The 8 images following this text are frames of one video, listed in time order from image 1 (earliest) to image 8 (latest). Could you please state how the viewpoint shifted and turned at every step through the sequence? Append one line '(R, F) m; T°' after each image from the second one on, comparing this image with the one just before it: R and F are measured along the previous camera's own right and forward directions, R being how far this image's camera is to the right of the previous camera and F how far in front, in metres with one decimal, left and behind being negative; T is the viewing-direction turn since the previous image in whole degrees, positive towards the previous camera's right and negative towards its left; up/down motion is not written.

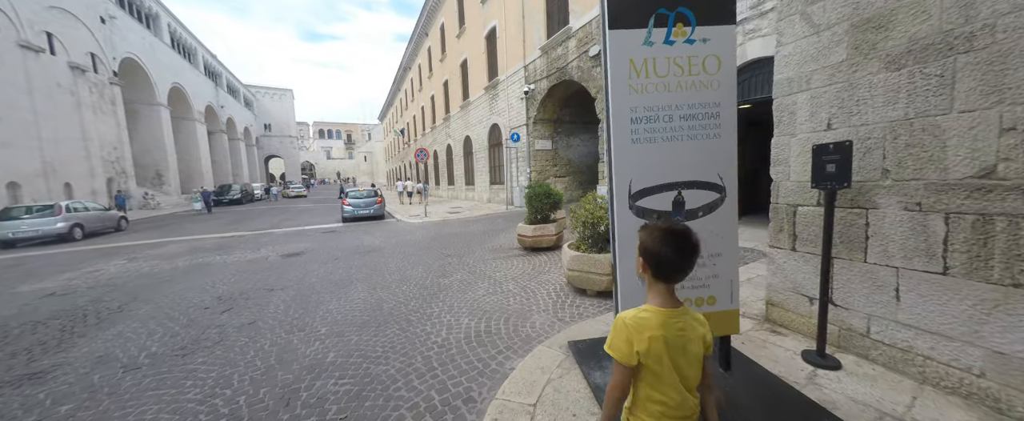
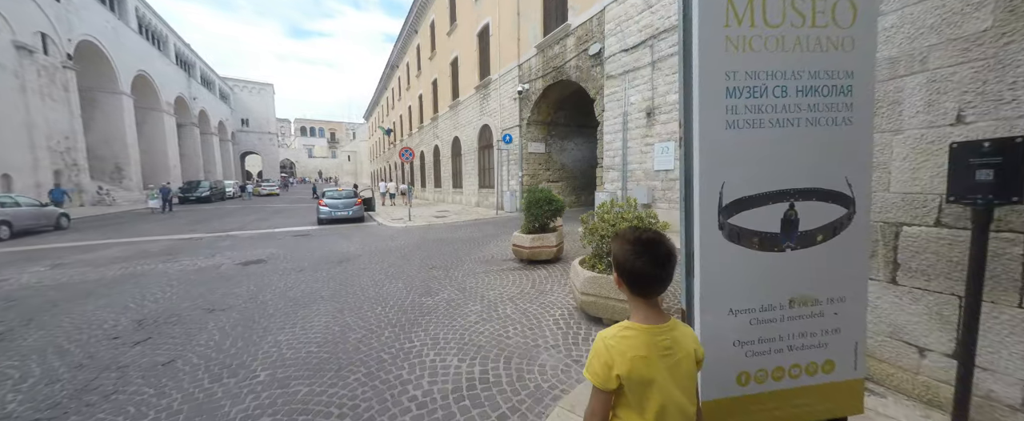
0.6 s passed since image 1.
(-0.2, +0.7) m; +2°
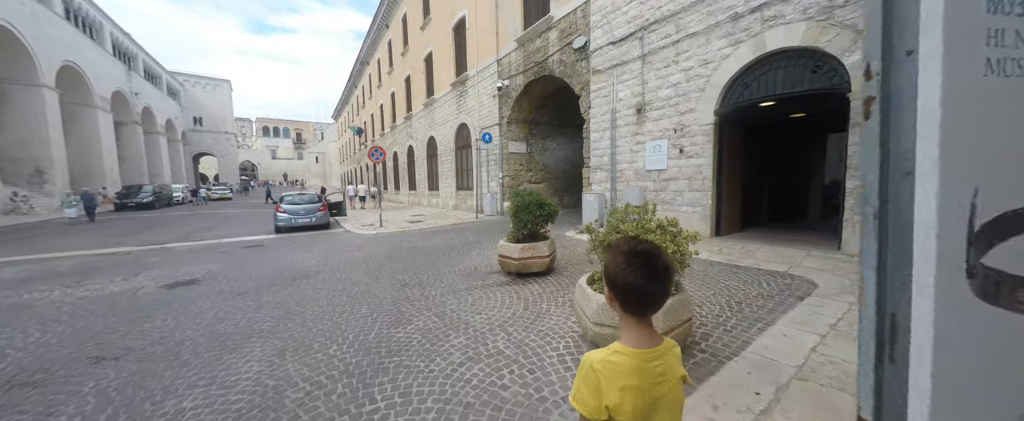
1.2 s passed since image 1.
(-0.1, +0.7) m; +4°
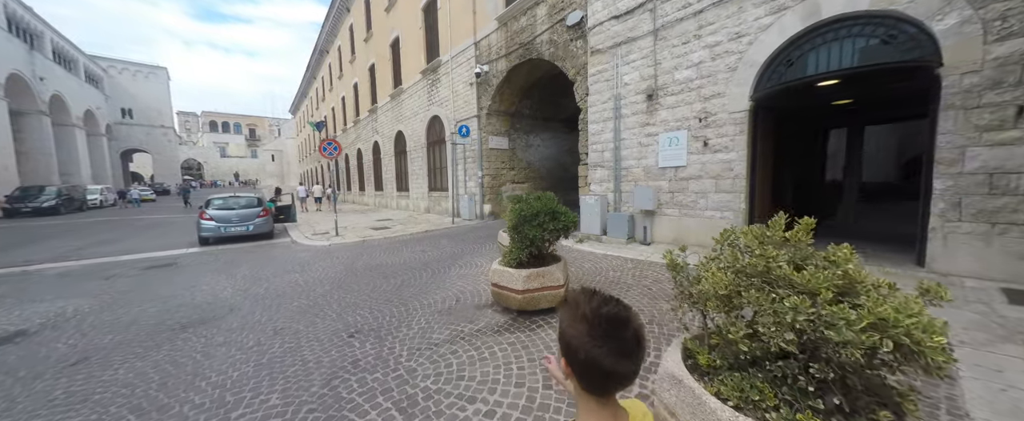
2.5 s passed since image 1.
(-0.3, +1.4) m; +5°
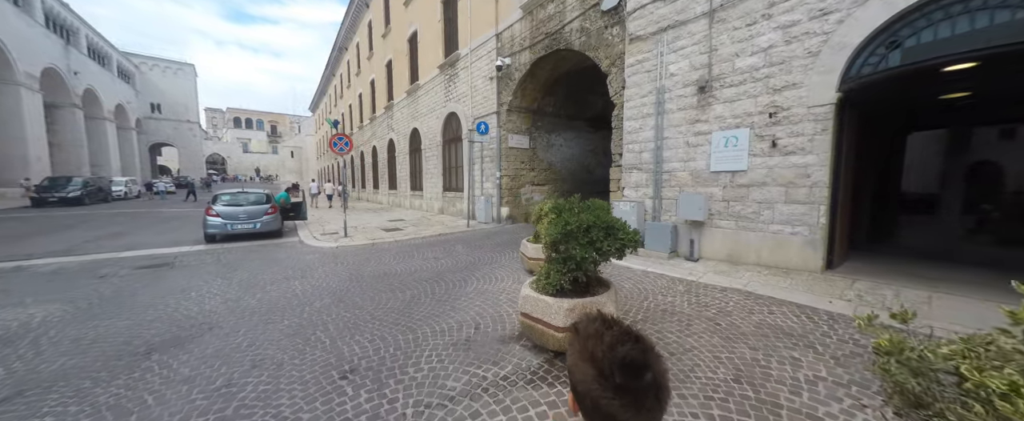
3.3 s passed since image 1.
(-0.2, +0.7) m; -2°
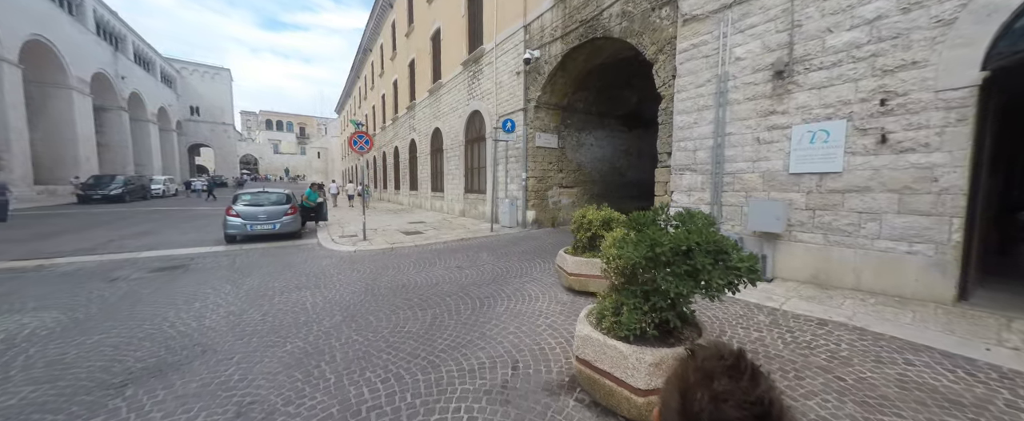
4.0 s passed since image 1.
(-0.2, +0.7) m; -3°
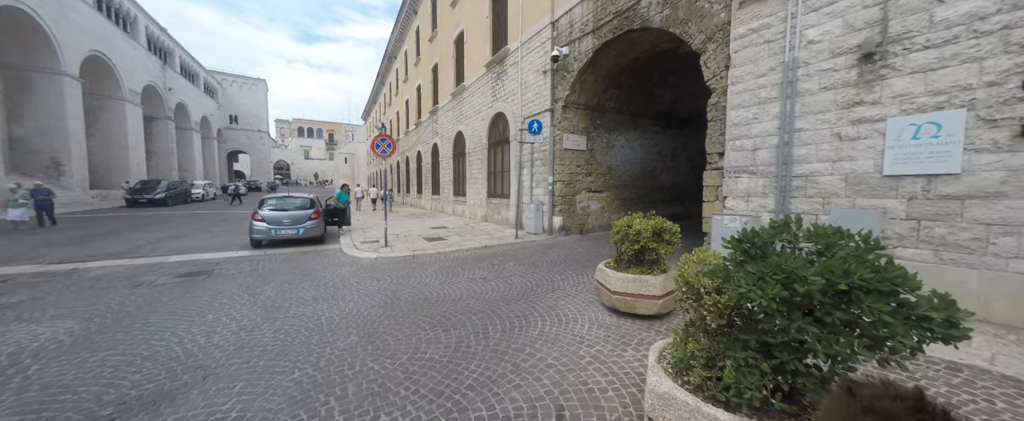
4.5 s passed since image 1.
(-0.2, +0.5) m; -4°
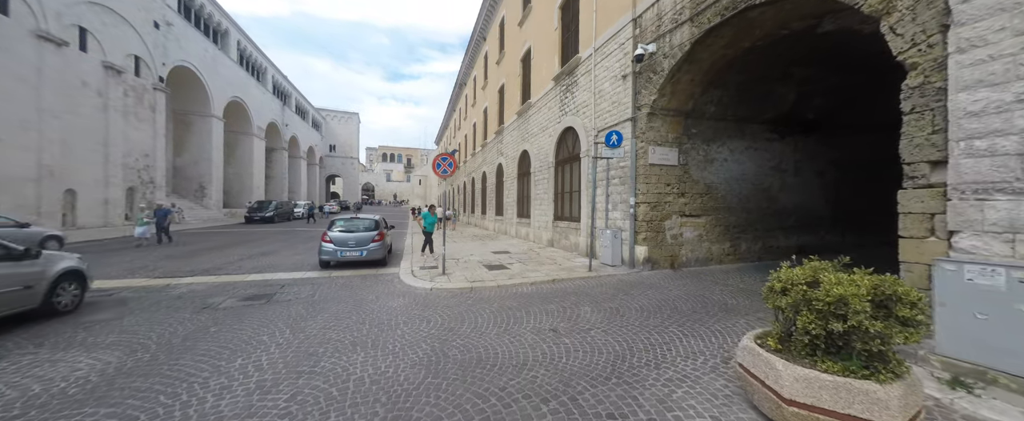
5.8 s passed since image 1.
(-0.2, +1.1) m; -12°
